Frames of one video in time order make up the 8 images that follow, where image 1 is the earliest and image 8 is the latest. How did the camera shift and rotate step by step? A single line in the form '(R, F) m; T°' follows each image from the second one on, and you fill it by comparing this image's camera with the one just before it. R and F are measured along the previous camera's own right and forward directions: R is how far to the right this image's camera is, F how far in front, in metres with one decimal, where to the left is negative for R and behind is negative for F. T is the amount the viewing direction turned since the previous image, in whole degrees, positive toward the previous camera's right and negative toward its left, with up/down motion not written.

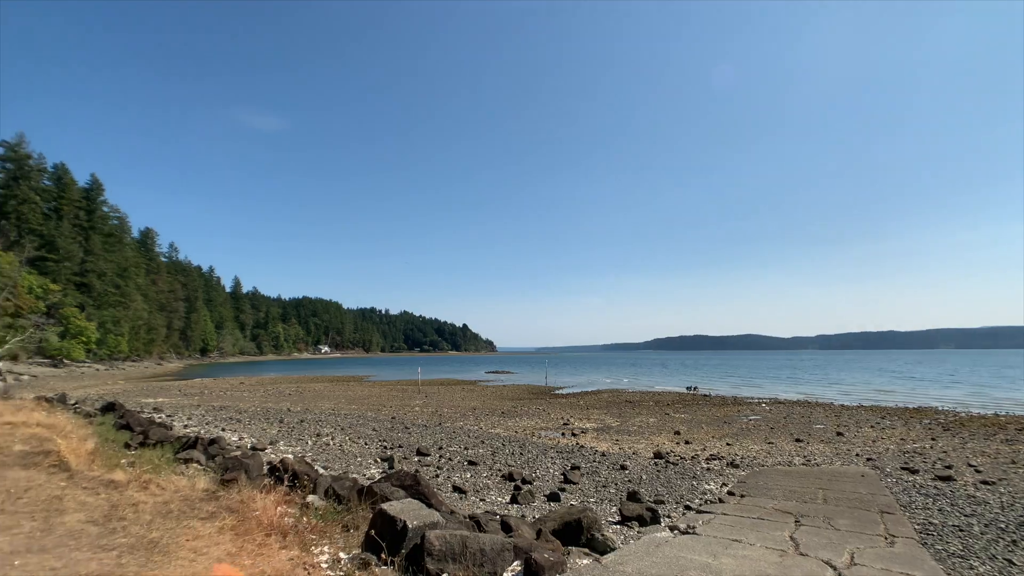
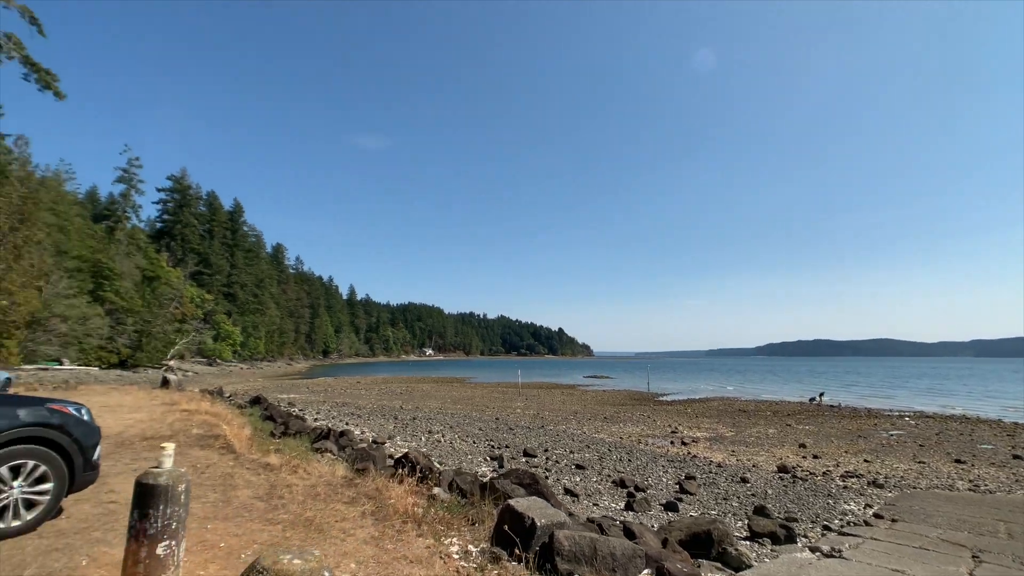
(-0.3, 0.0) m; -10°
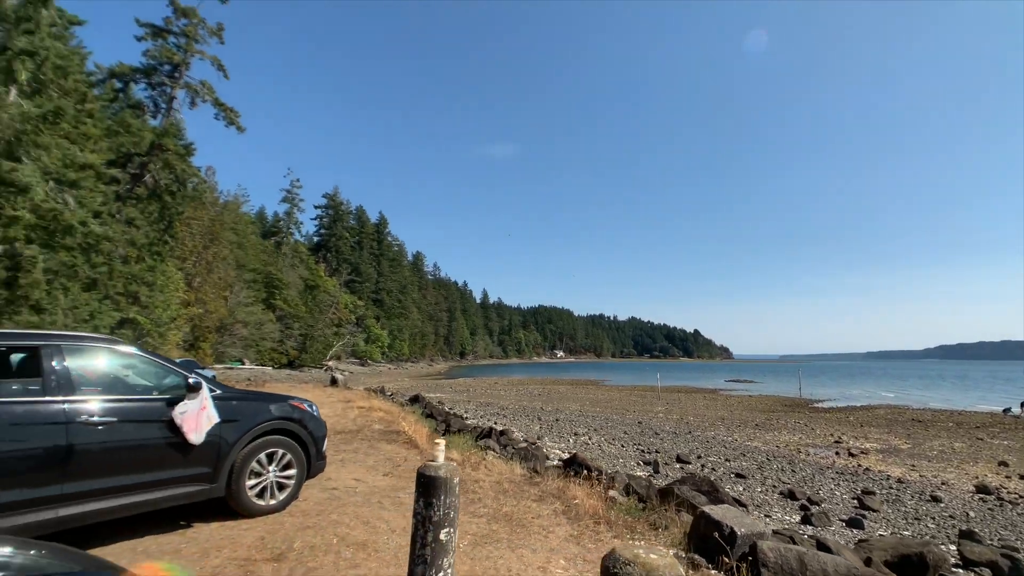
(-0.6, -0.1) m; -13°
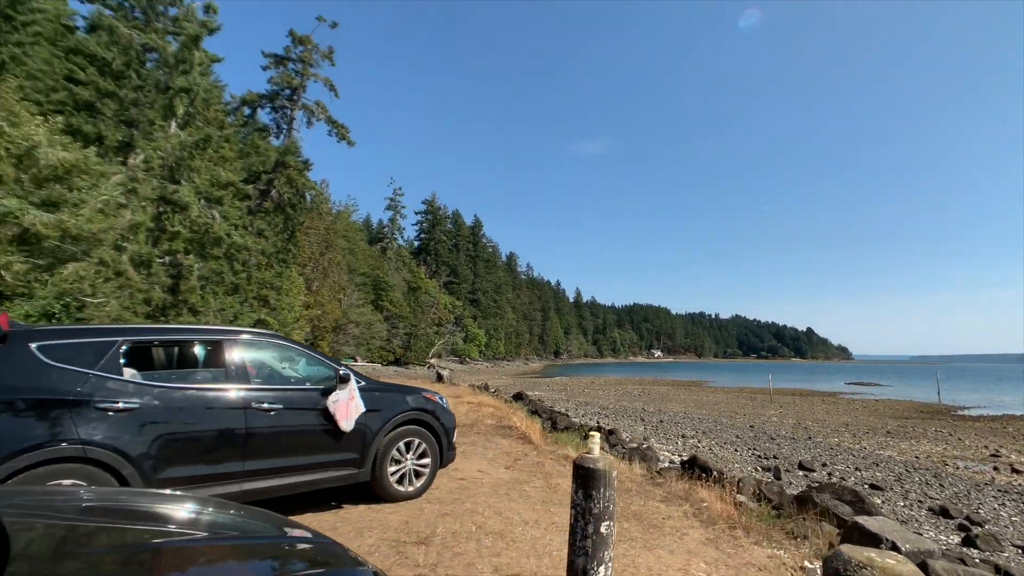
(-0.3, -0.1) m; -10°
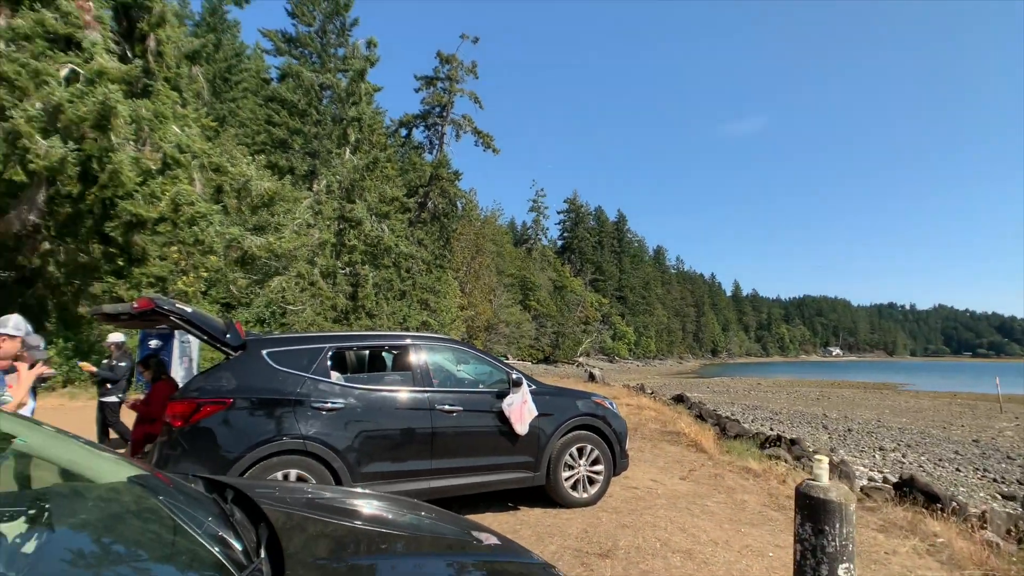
(-0.3, +0.1) m; -15°
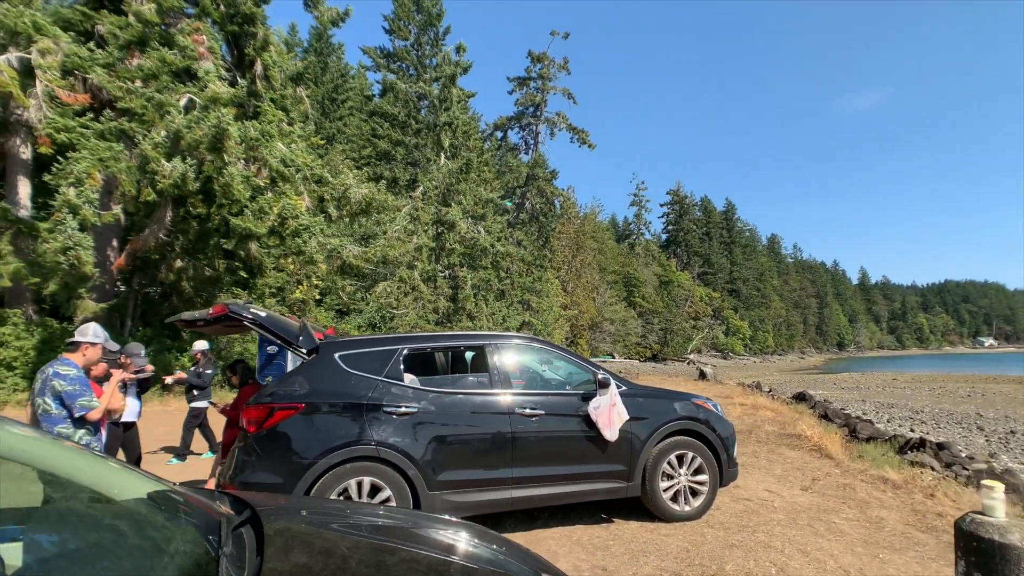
(+0.2, +0.3) m; -11°
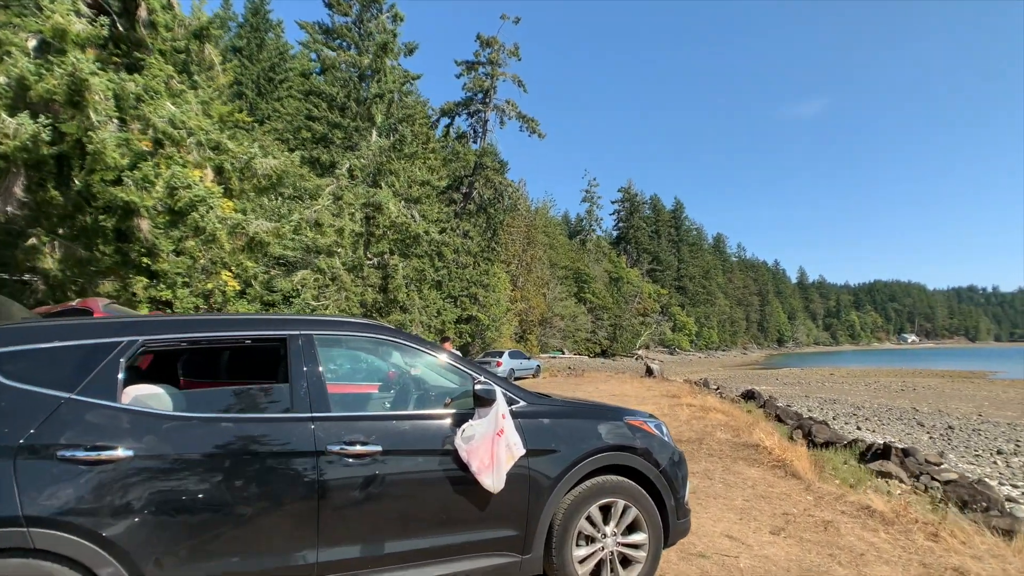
(+0.7, +1.7) m; +5°
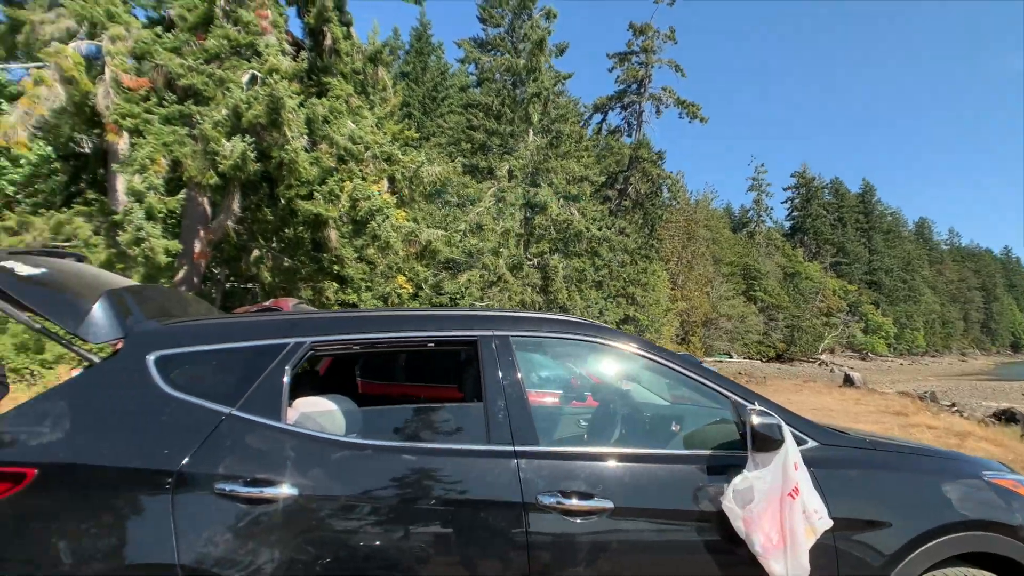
(-0.5, +0.8) m; -16°
